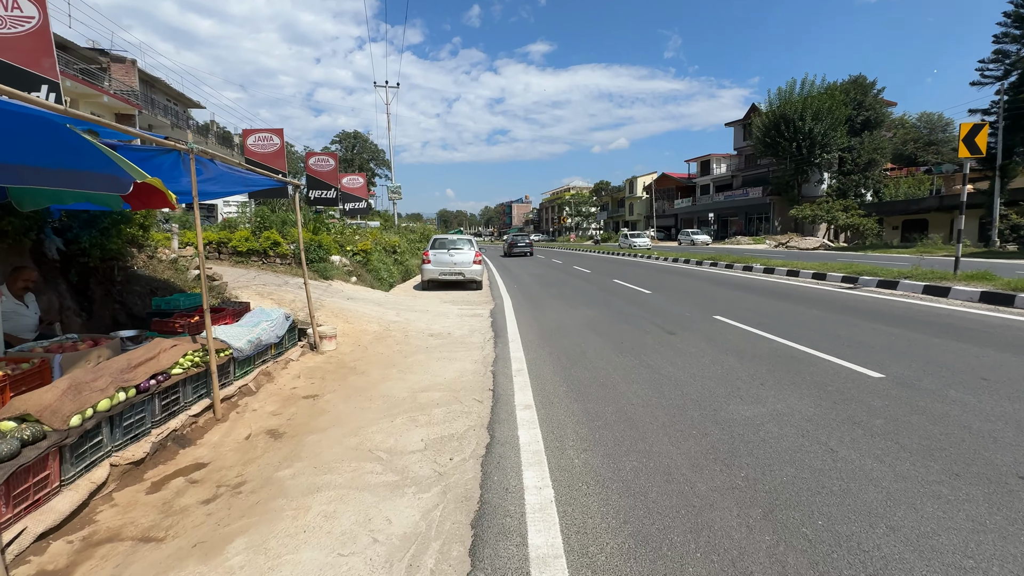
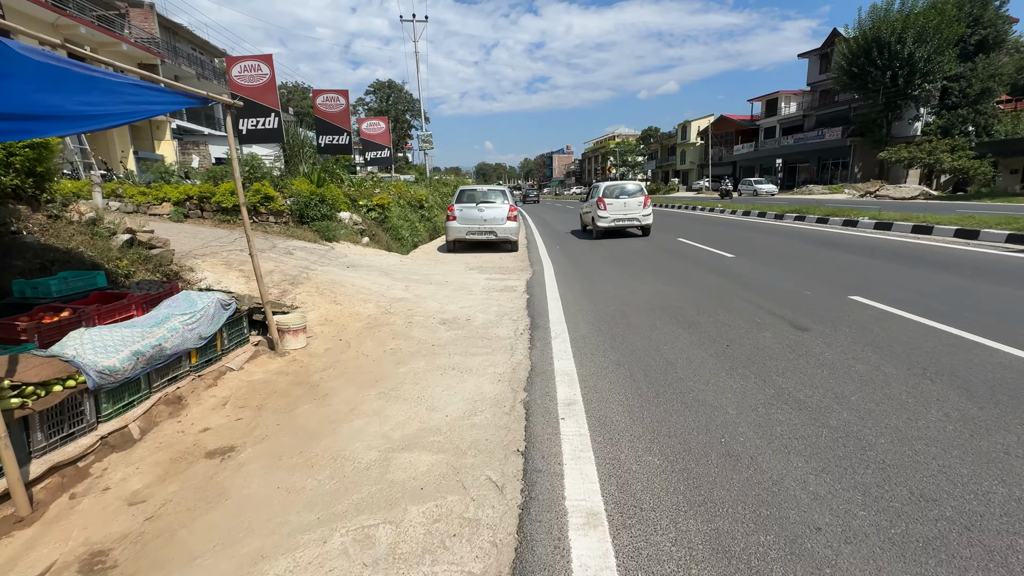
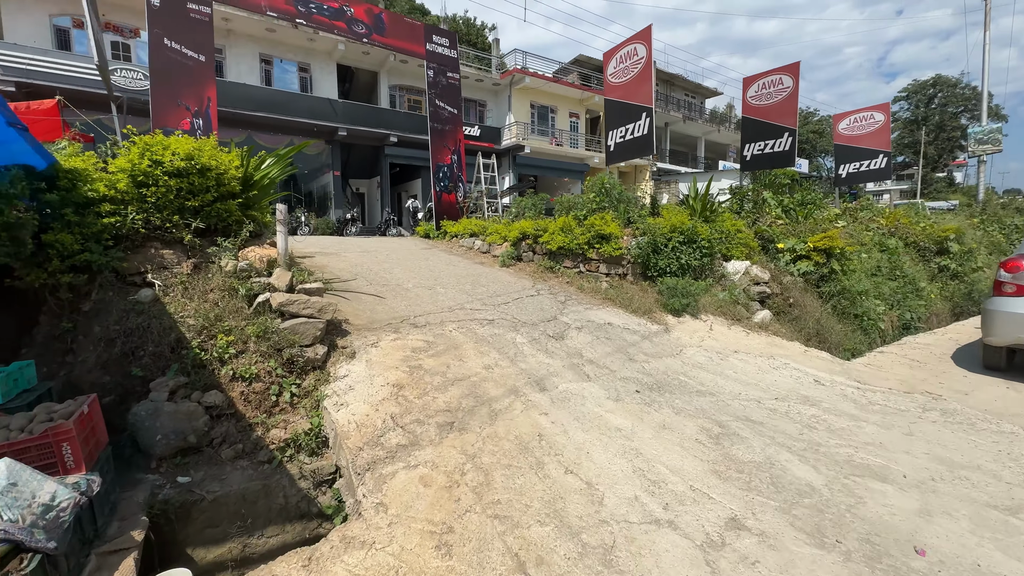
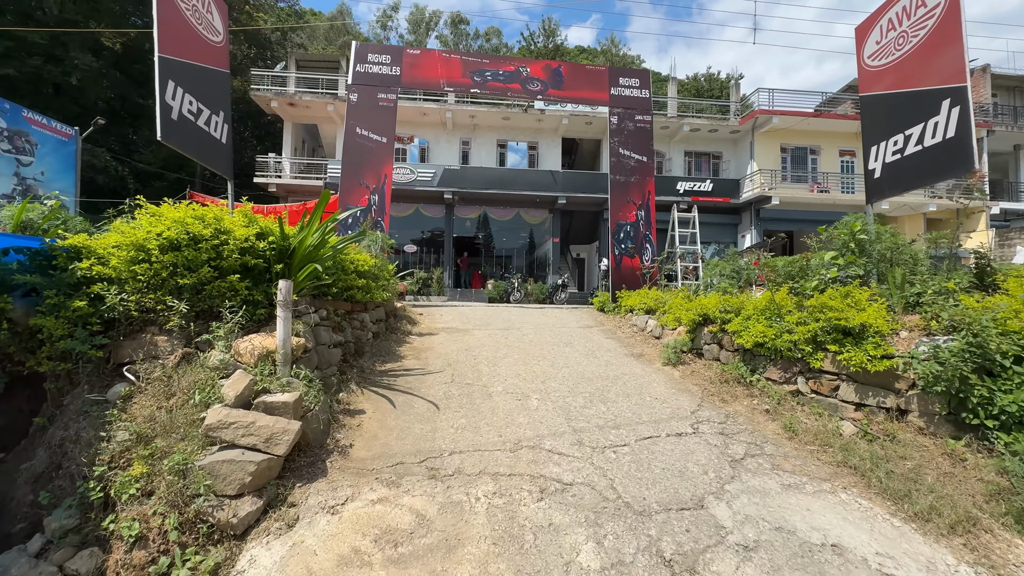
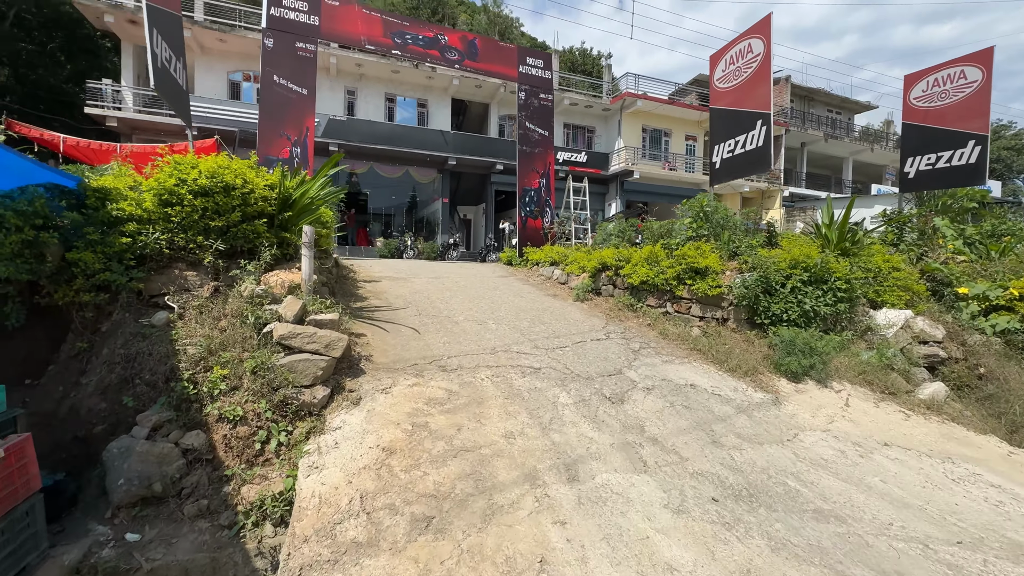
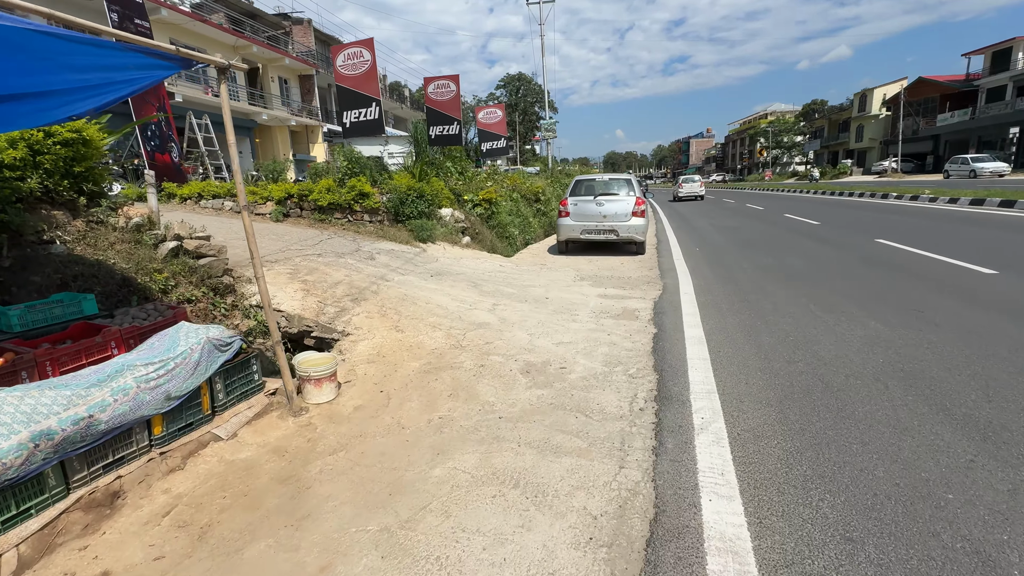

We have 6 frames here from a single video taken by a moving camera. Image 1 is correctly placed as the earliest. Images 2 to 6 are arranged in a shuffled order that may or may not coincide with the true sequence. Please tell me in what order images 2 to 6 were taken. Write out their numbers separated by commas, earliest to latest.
2, 6, 3, 5, 4
